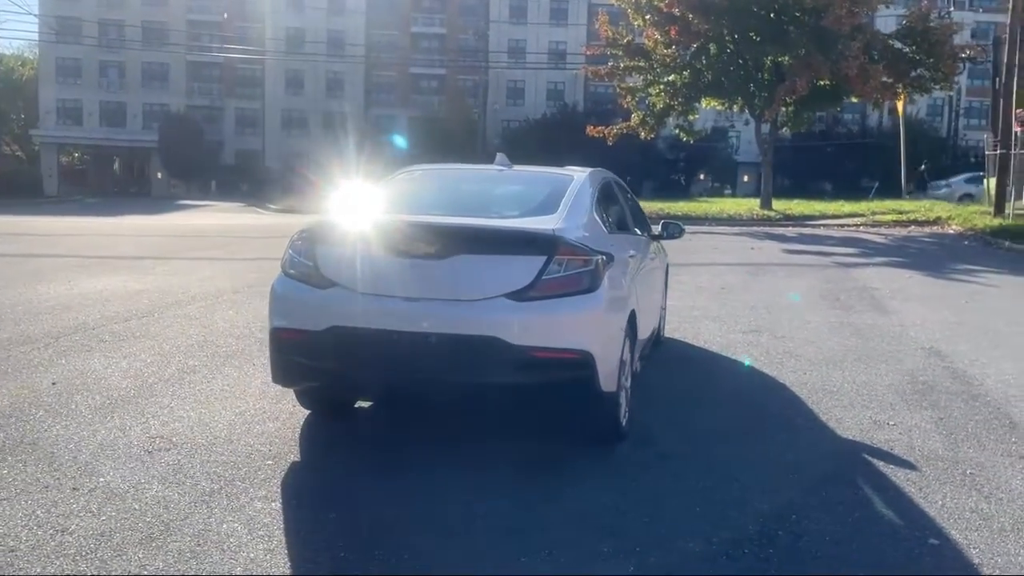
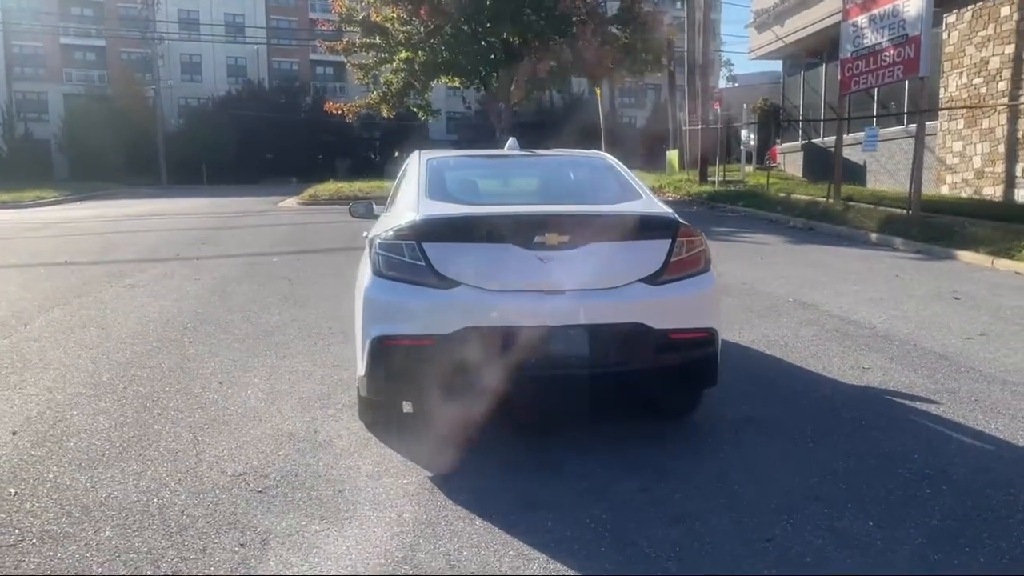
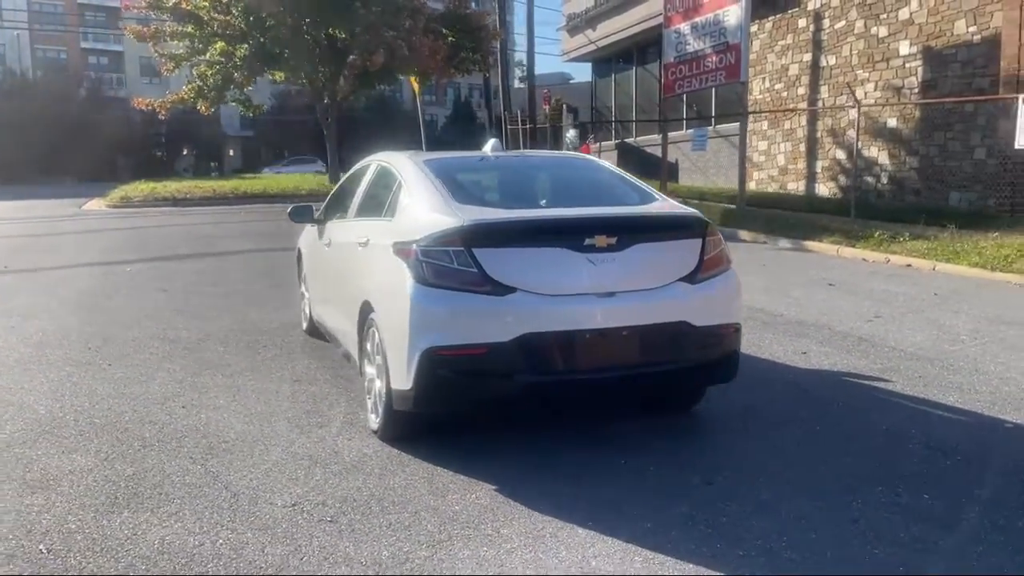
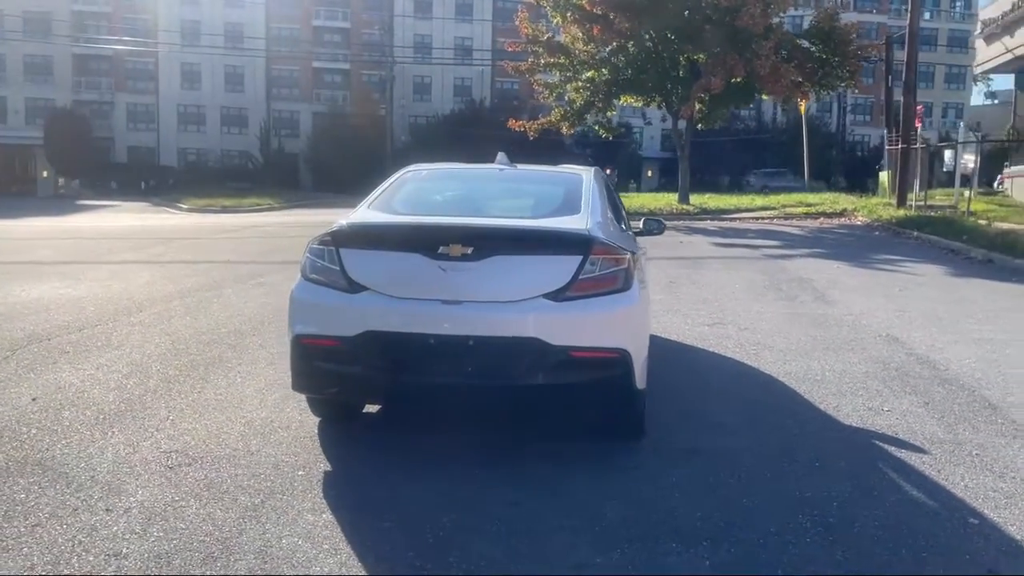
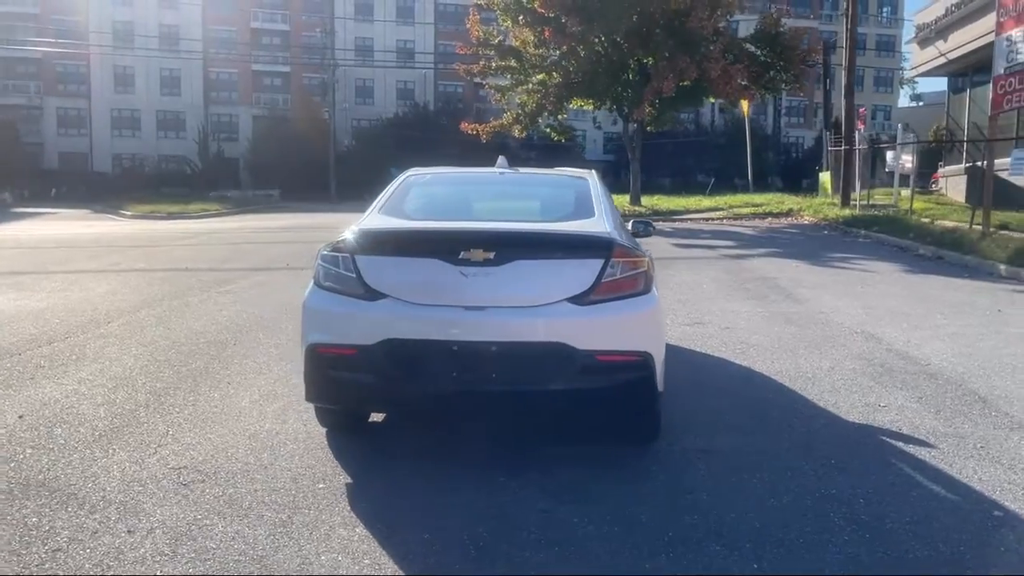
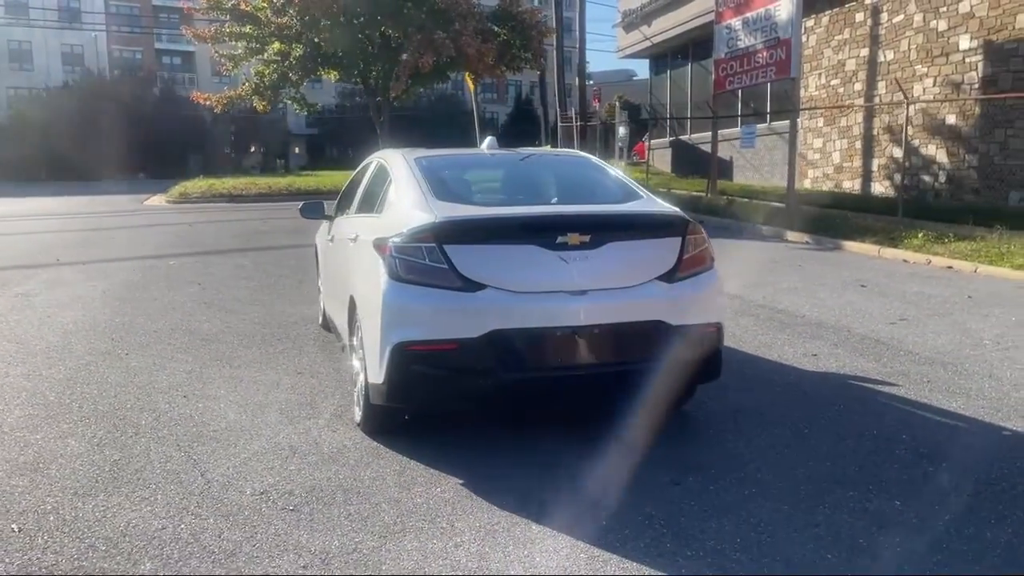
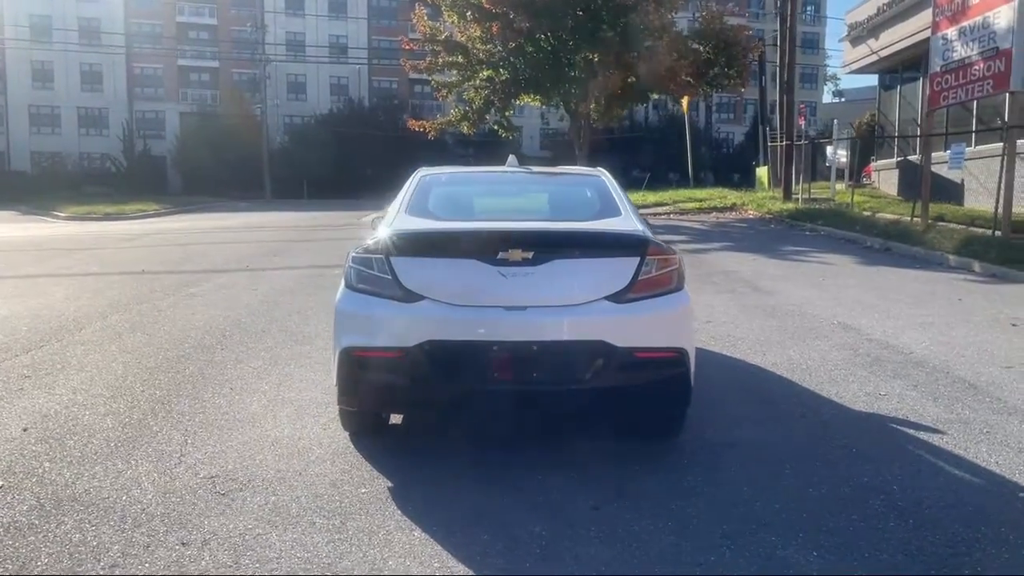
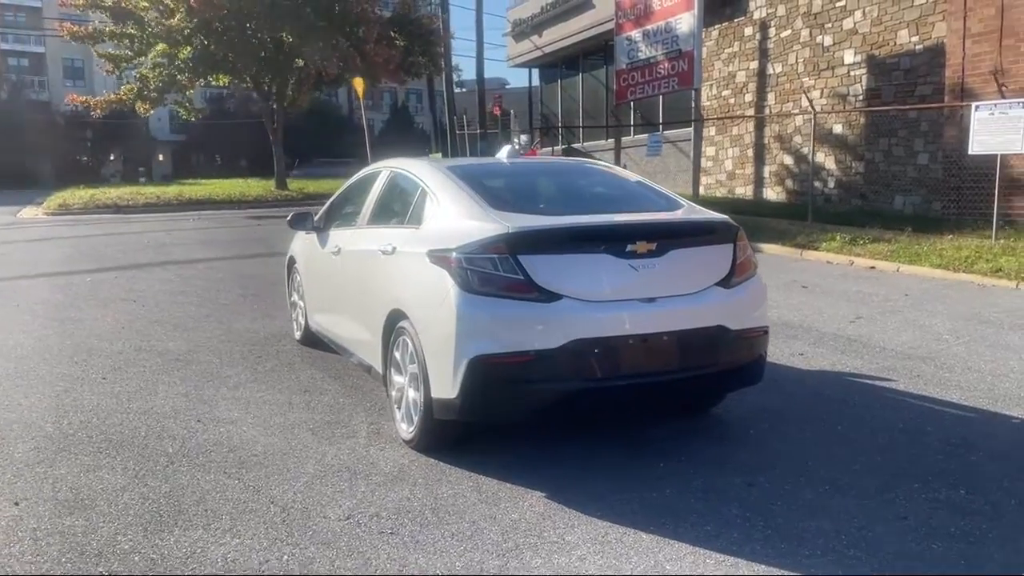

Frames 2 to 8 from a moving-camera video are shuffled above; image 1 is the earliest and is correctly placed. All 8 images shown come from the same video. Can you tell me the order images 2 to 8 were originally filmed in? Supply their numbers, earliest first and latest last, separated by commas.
4, 5, 7, 2, 6, 3, 8
